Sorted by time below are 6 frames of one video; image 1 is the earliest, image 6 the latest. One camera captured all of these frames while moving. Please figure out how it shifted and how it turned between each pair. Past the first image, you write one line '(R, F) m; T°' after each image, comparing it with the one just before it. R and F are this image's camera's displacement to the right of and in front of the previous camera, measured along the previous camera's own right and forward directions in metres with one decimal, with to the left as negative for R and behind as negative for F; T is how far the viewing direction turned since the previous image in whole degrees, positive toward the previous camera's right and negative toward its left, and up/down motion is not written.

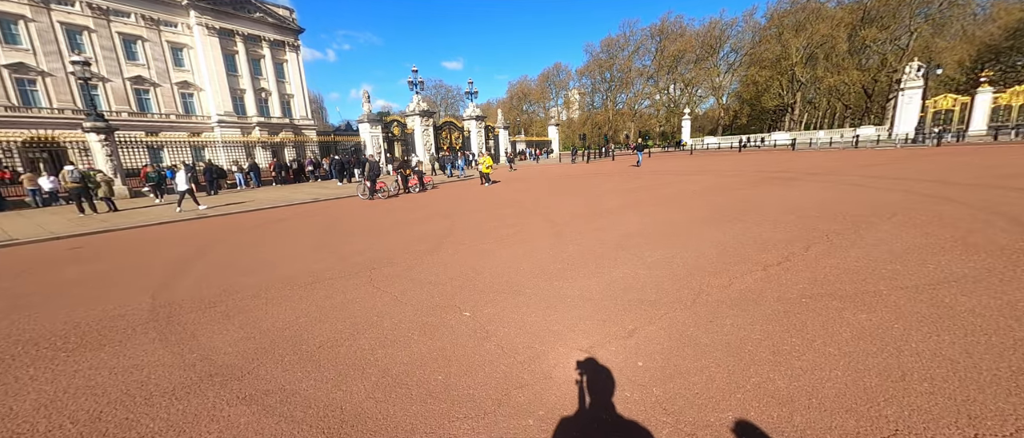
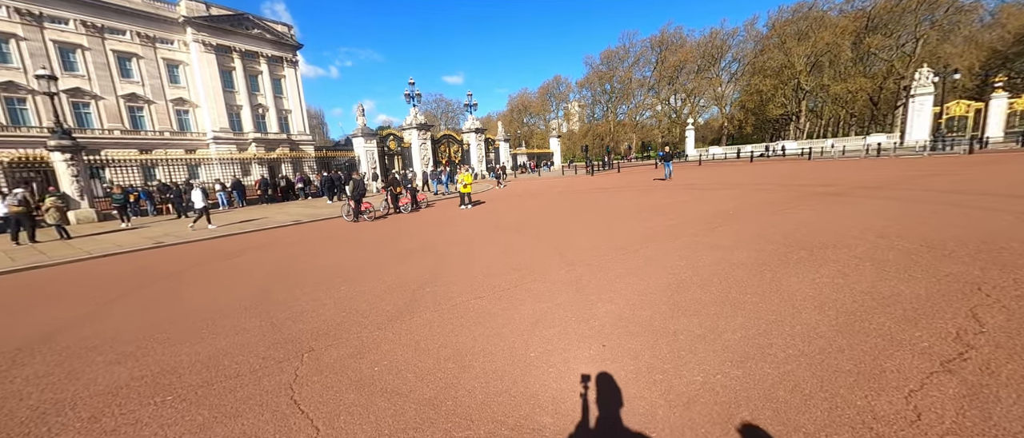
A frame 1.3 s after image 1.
(0.0, +1.4) m; 0°
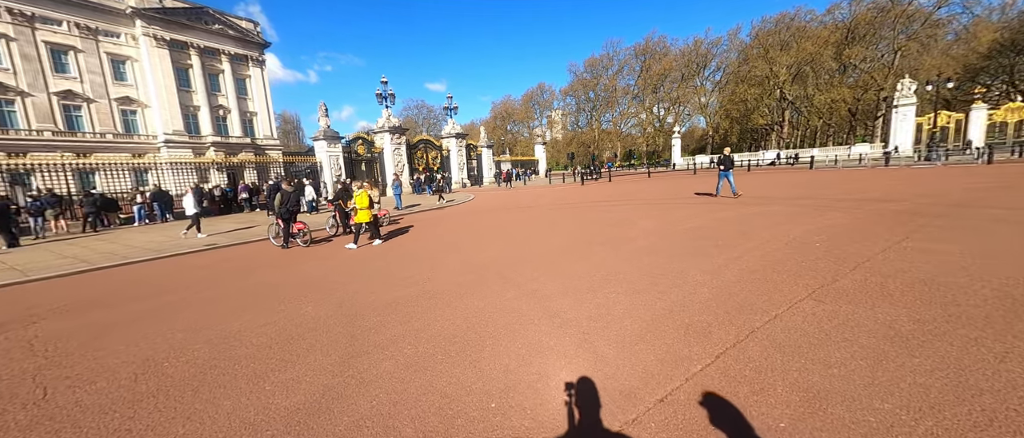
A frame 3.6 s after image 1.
(0.0, +2.6) m; +3°
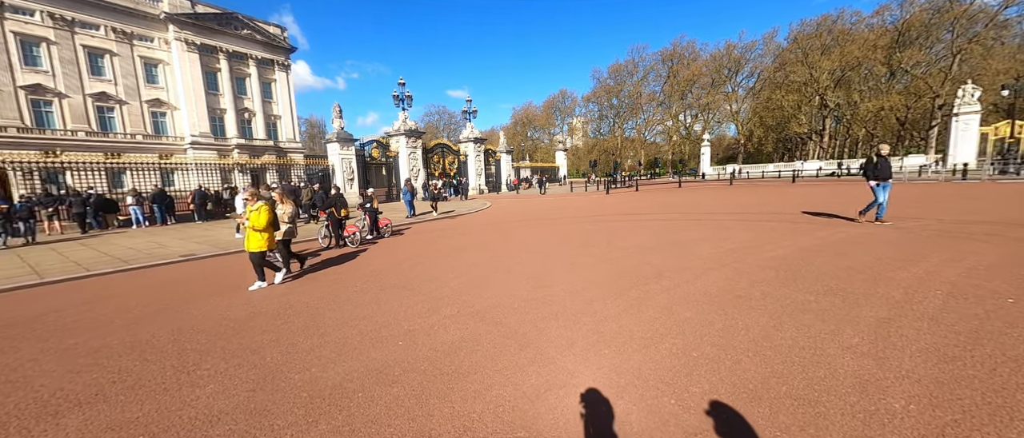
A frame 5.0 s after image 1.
(0.0, +1.6) m; -3°
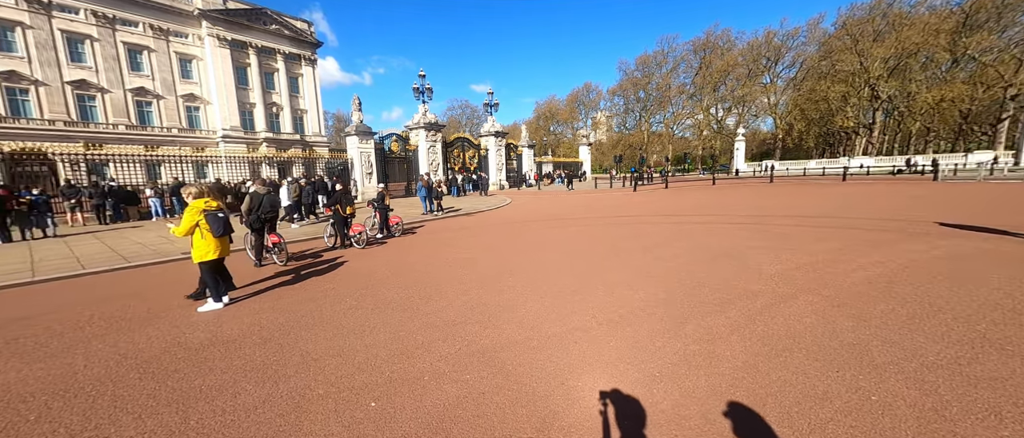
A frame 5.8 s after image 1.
(0.0, +0.9) m; -4°
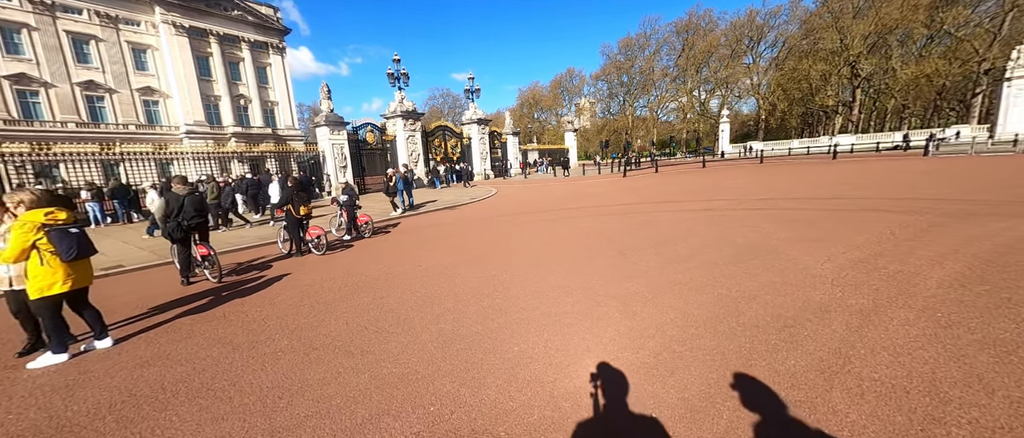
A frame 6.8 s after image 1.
(0.0, +1.1) m; +2°
